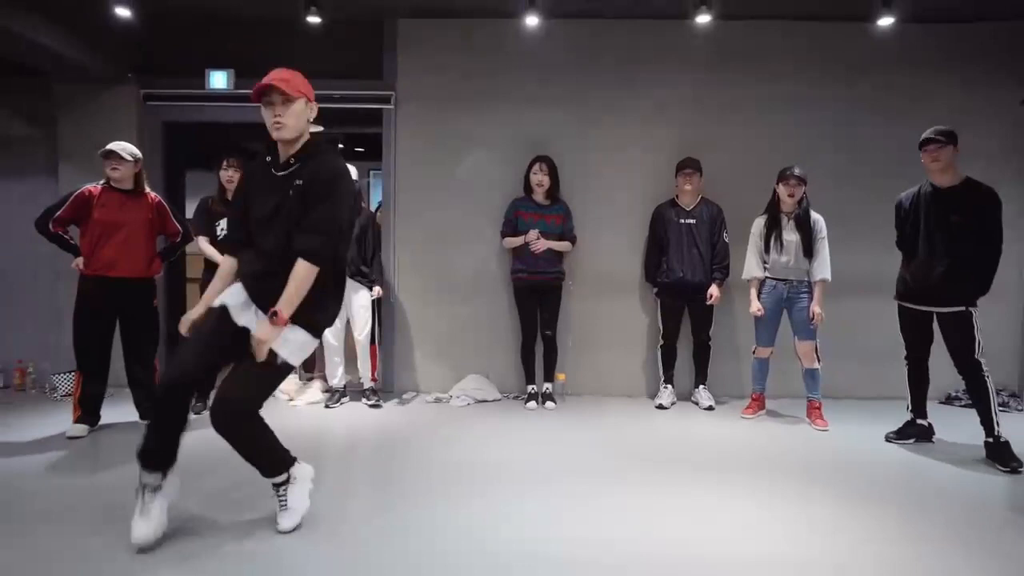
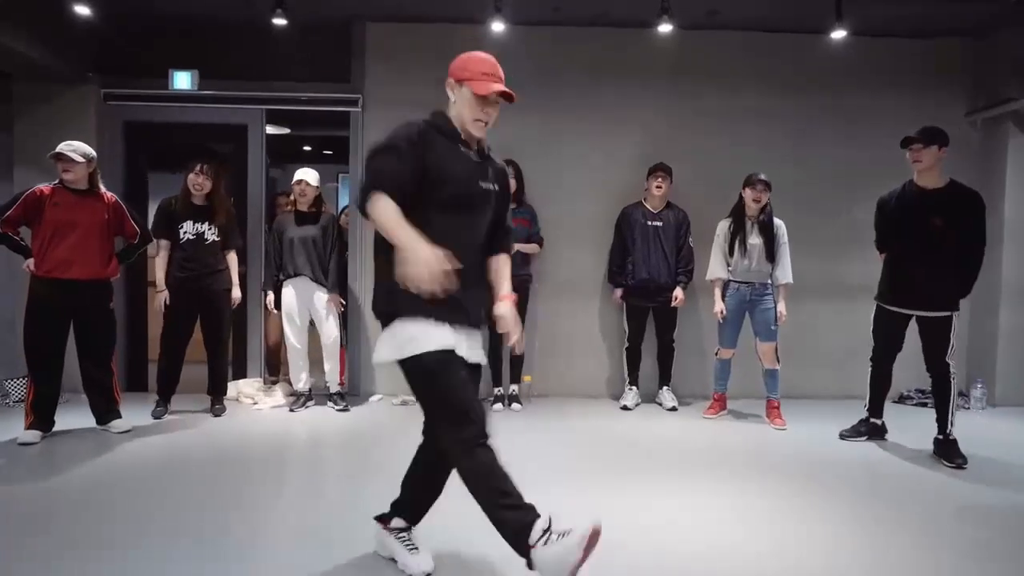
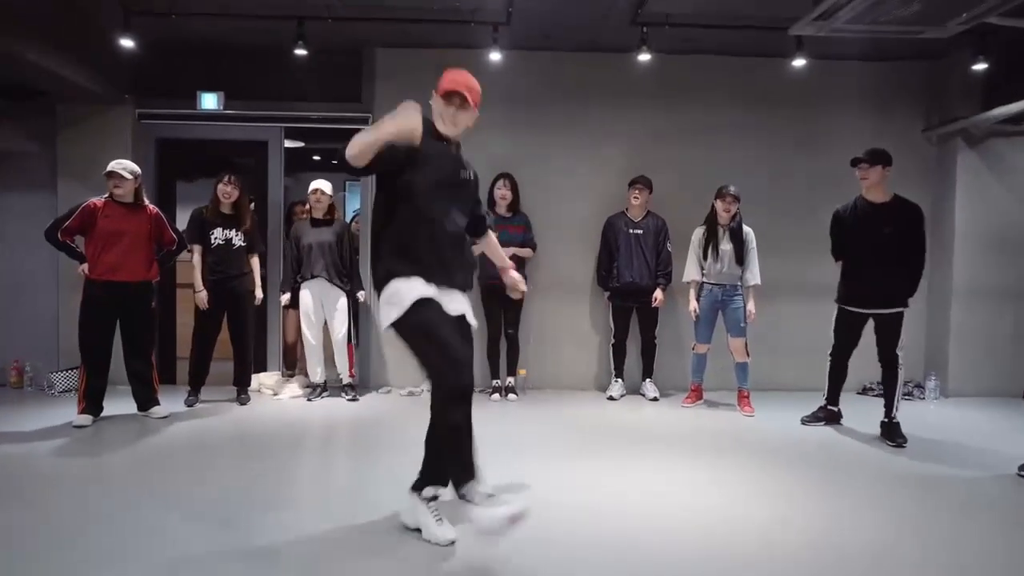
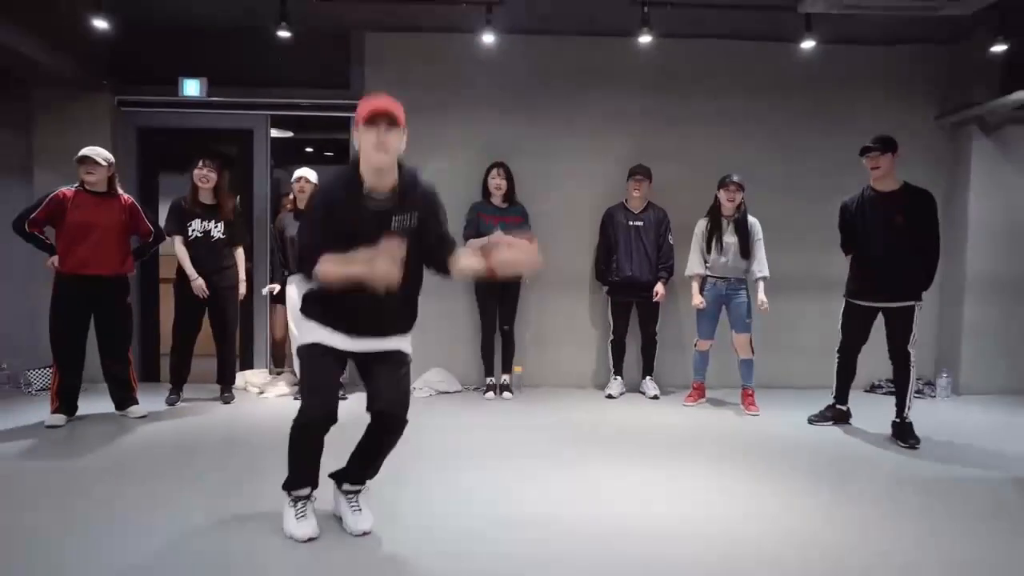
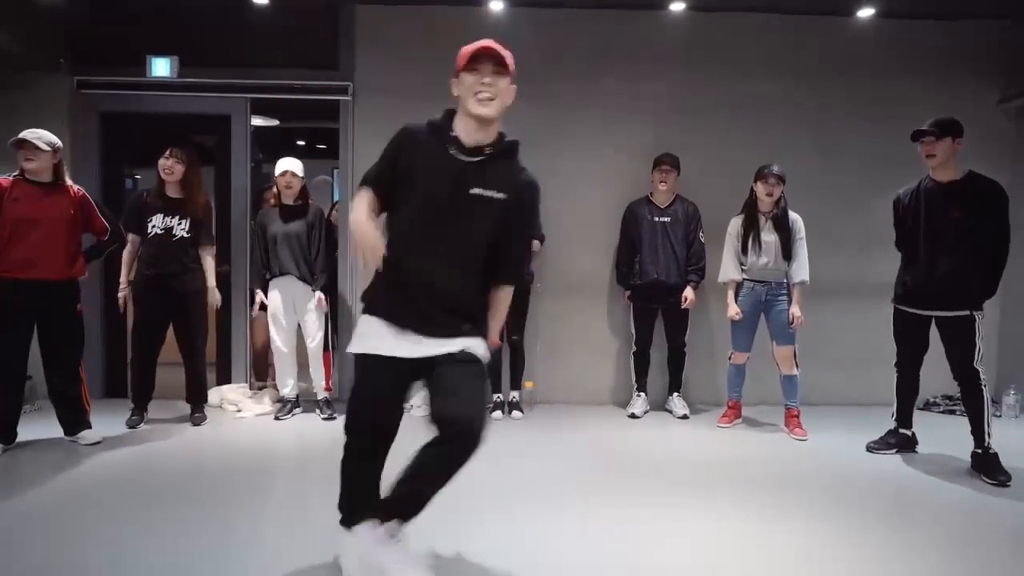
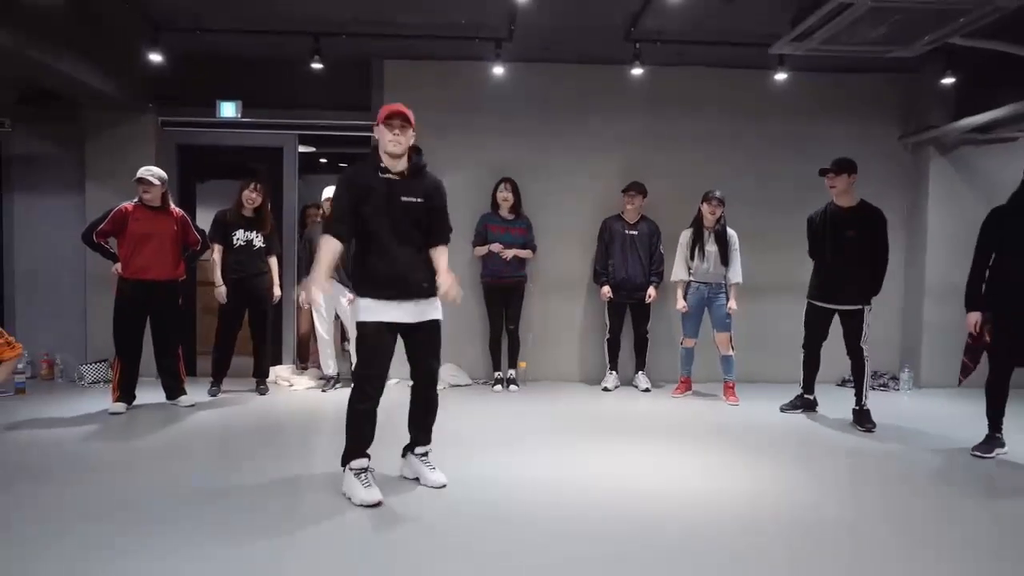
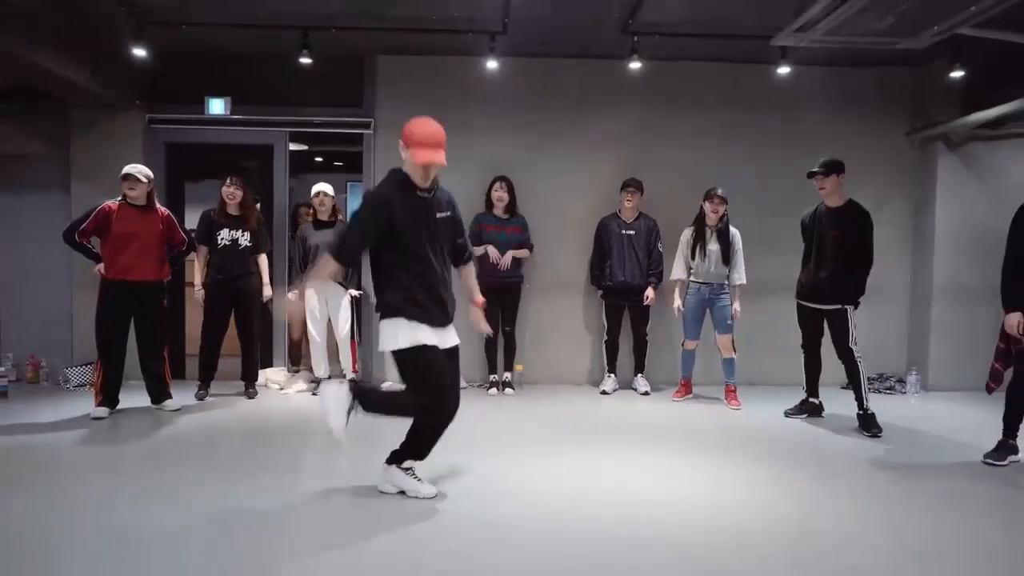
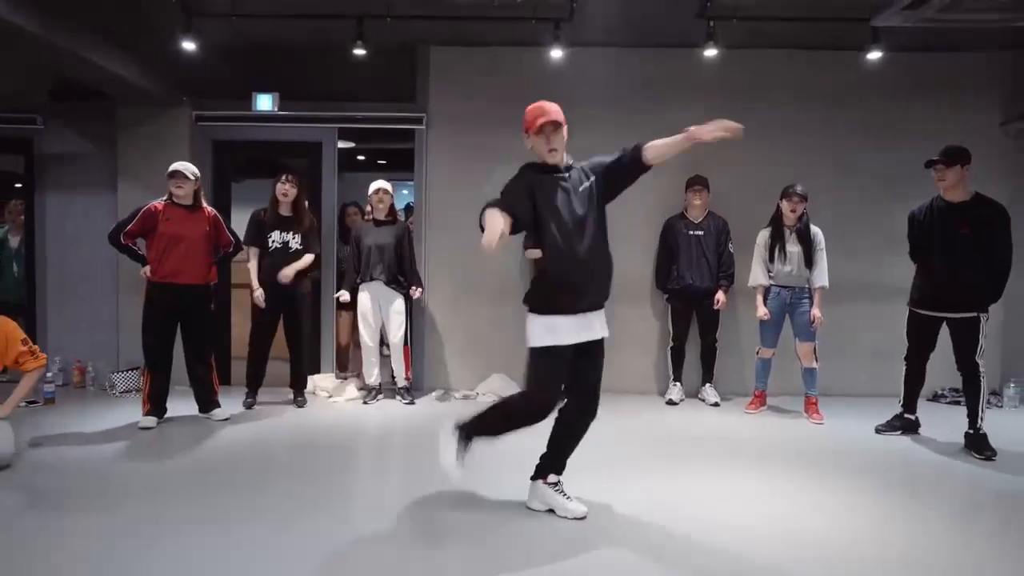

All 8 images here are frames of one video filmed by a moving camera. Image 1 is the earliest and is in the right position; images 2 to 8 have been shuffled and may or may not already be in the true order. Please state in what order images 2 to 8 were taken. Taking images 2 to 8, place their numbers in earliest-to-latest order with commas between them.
8, 5, 4, 7, 3, 2, 6
